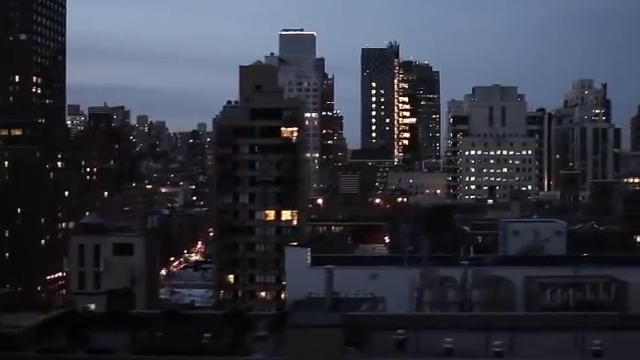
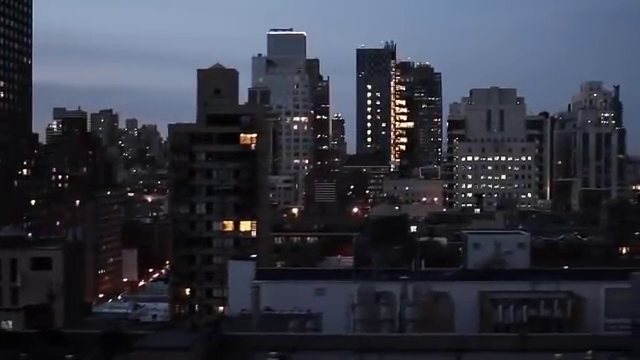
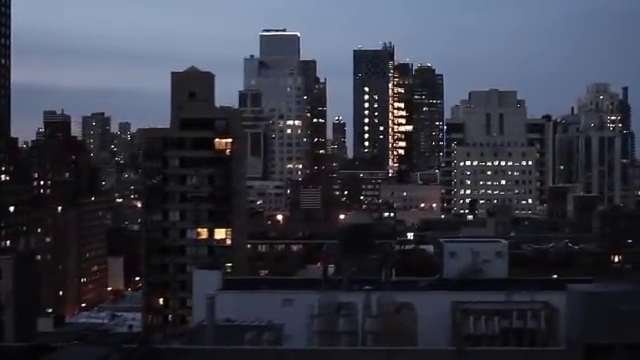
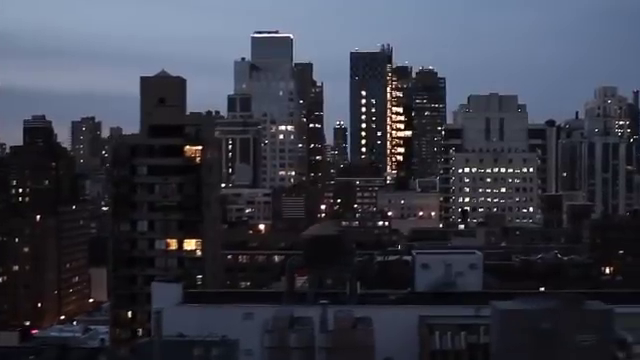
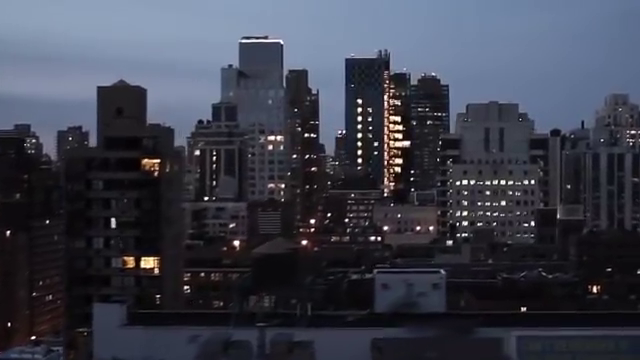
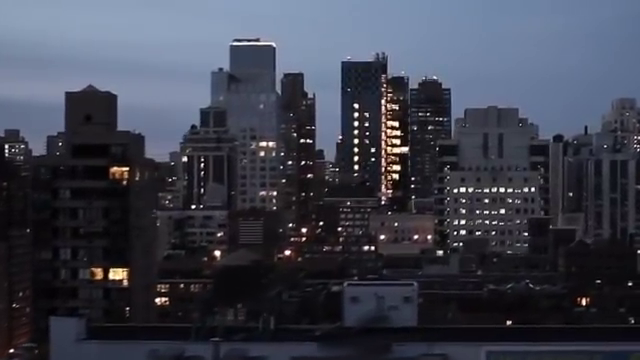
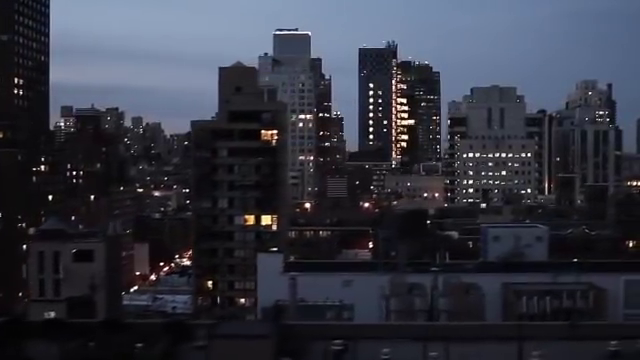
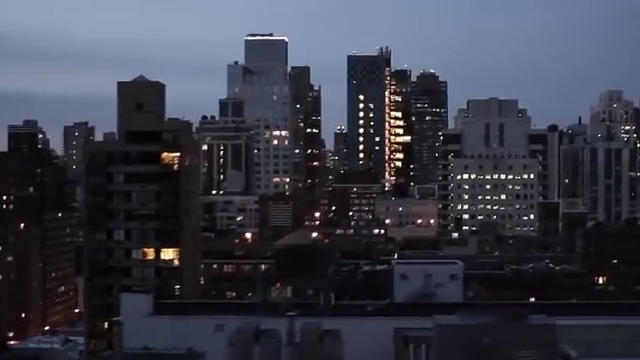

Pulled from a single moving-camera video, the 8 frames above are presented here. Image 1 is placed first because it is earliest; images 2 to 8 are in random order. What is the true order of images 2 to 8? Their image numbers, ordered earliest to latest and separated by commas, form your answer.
7, 2, 3, 4, 8, 5, 6
